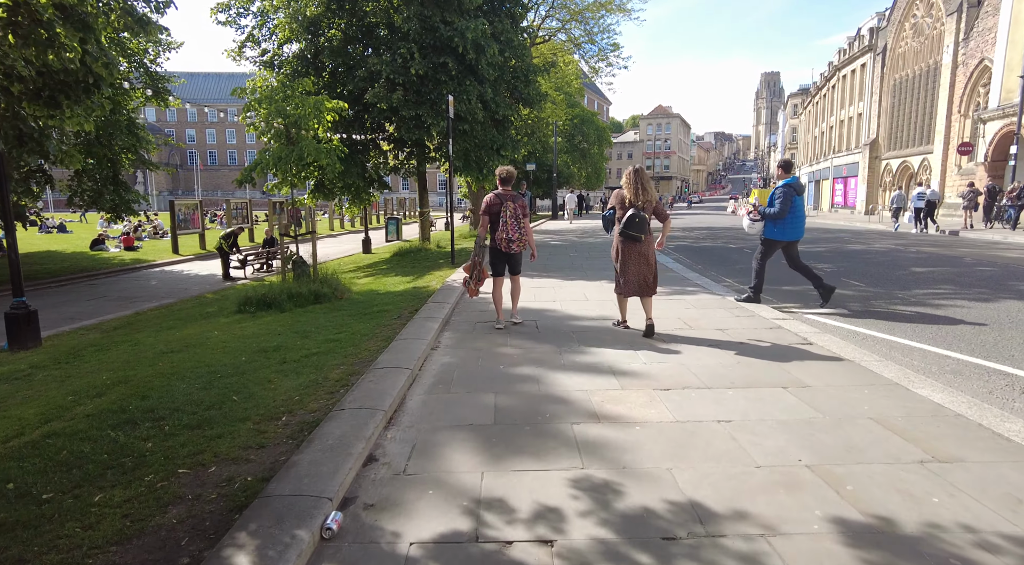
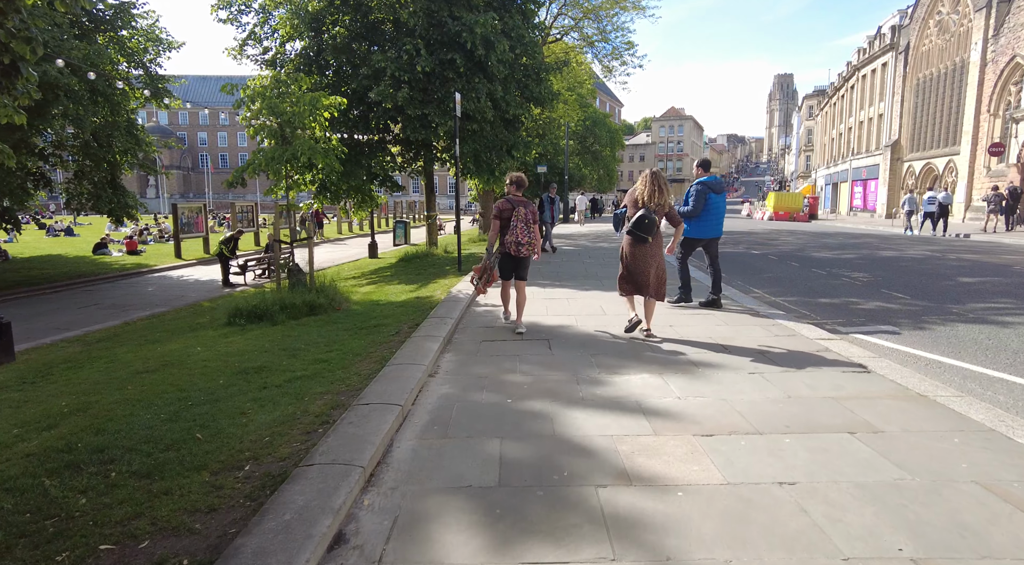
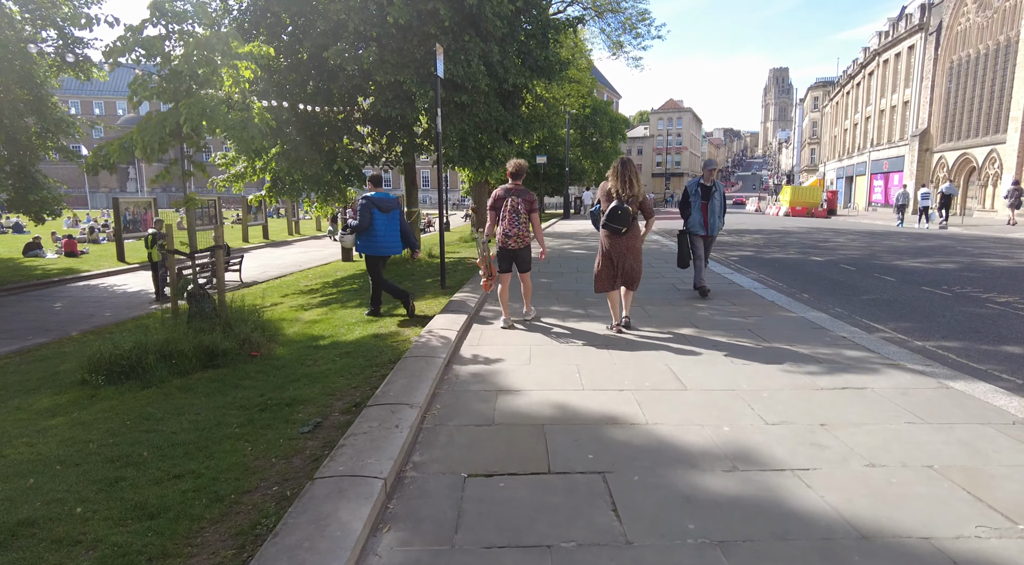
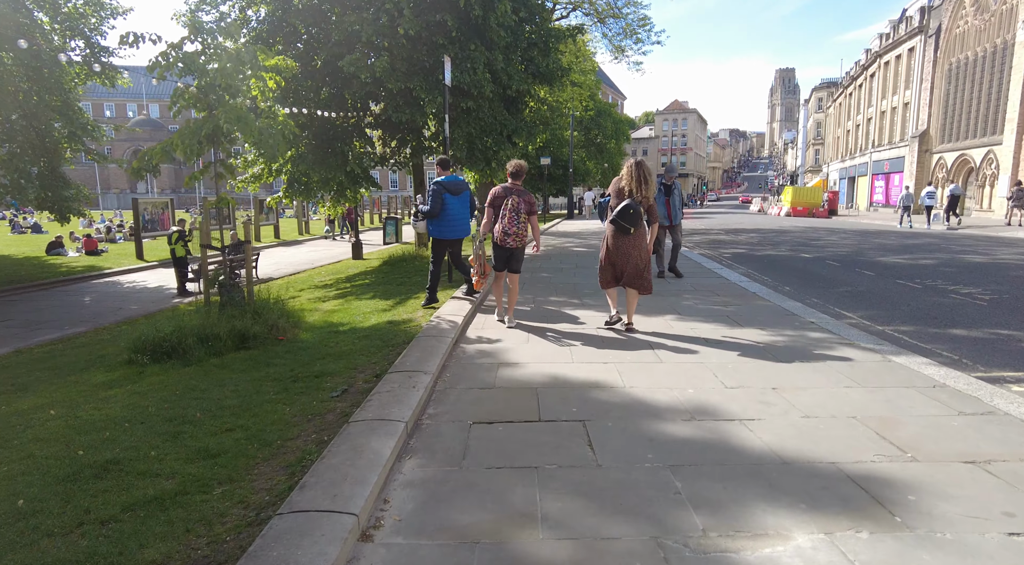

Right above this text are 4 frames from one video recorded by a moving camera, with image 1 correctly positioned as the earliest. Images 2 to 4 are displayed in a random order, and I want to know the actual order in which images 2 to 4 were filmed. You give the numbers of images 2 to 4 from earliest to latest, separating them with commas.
2, 4, 3
